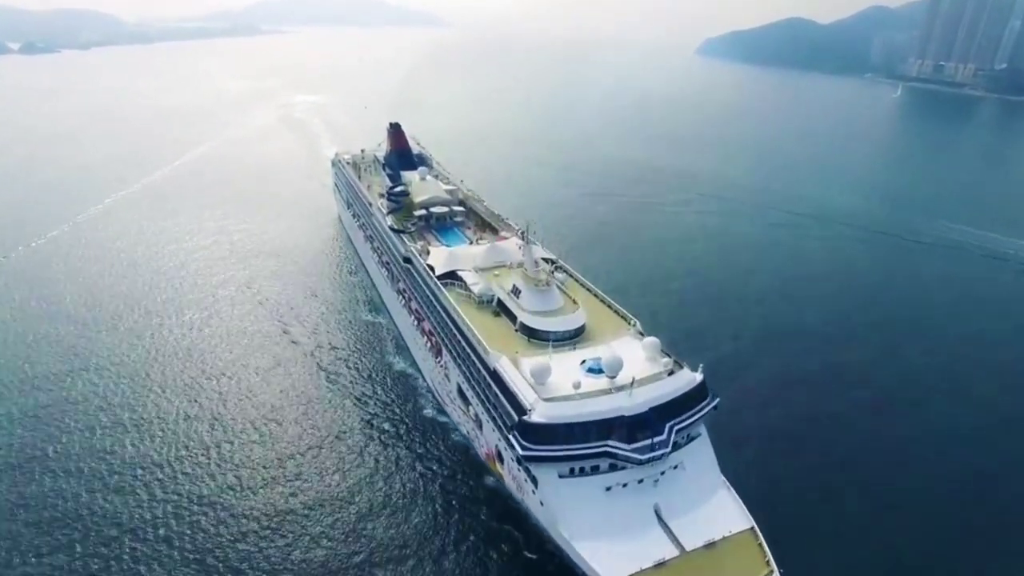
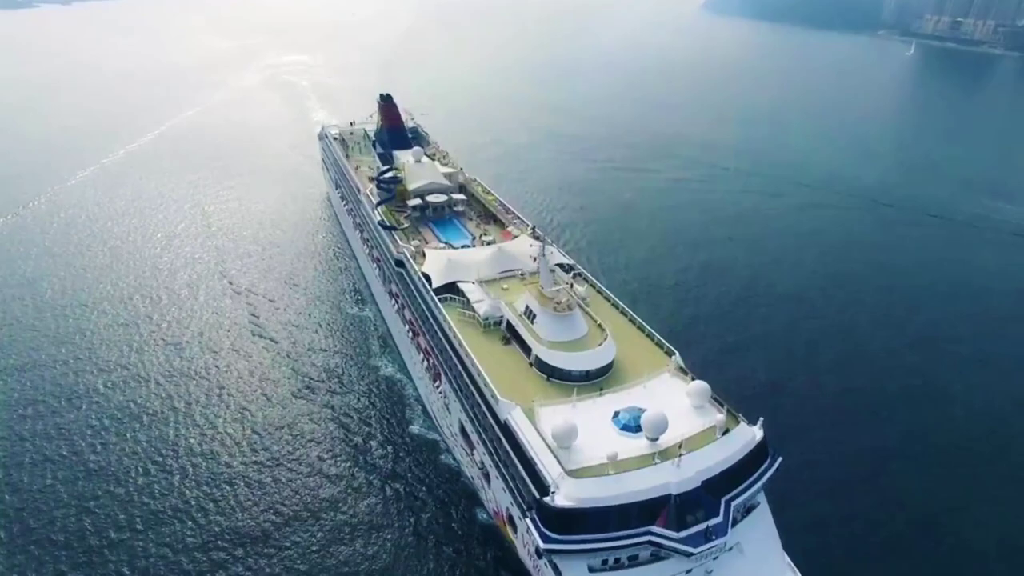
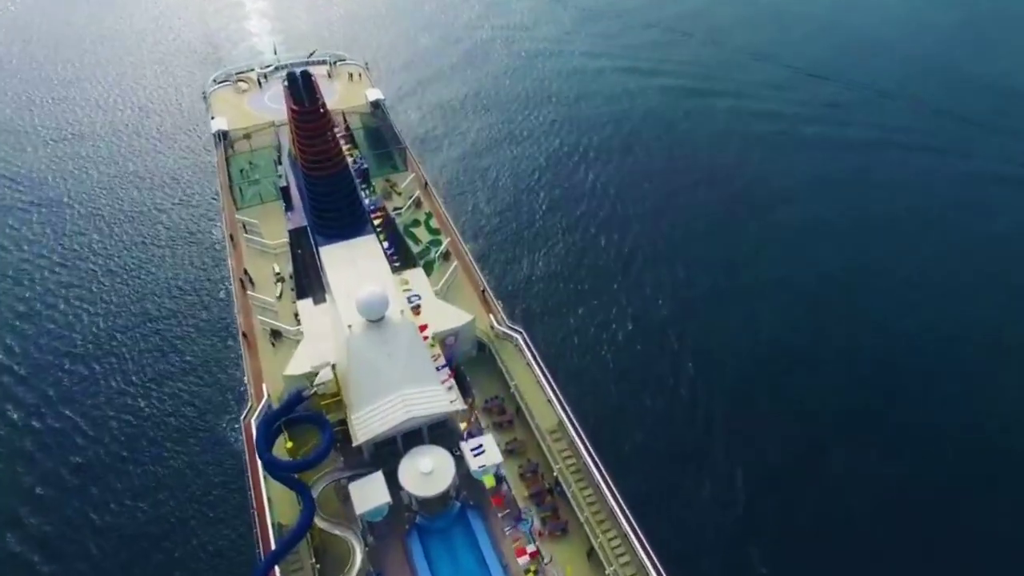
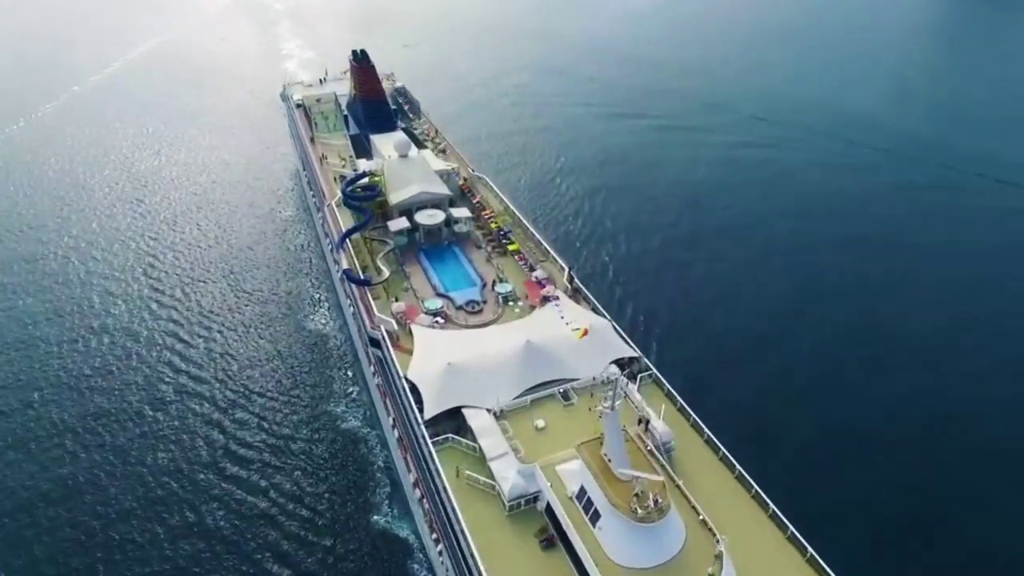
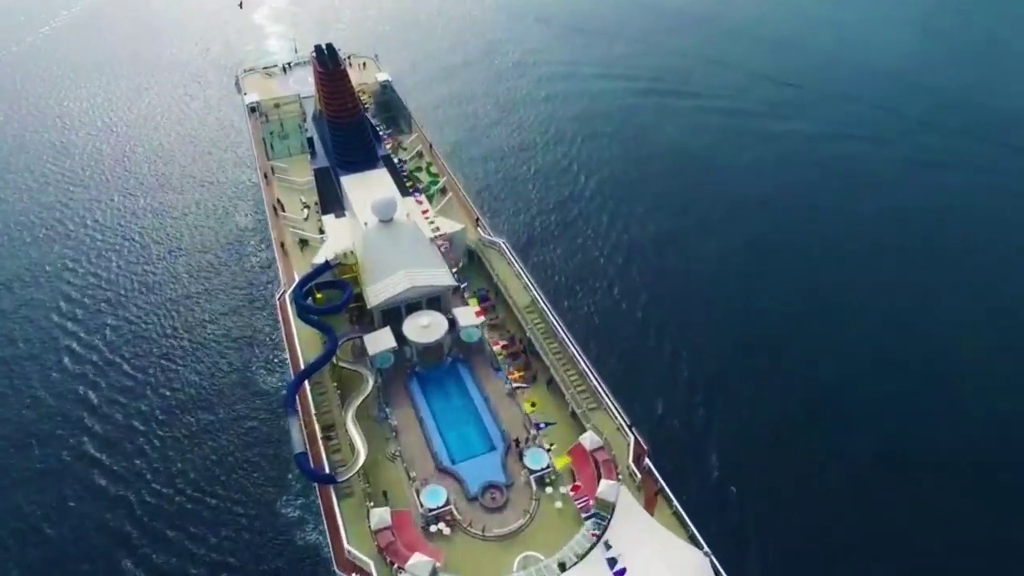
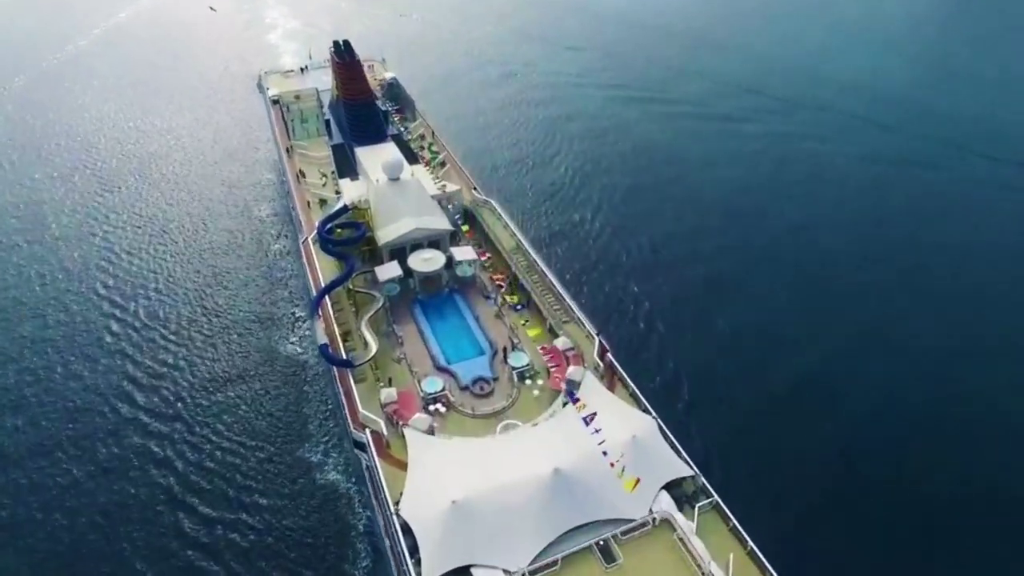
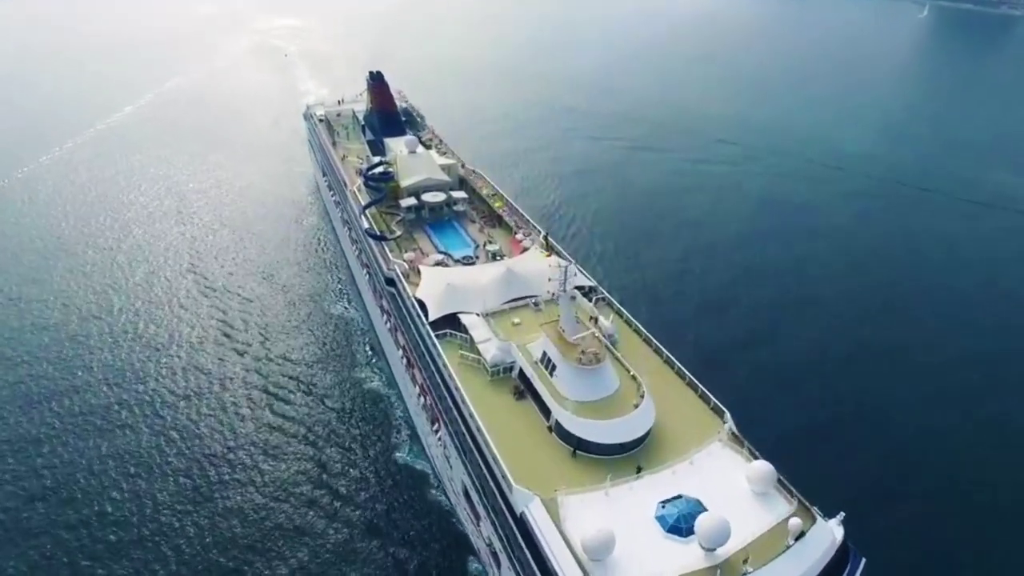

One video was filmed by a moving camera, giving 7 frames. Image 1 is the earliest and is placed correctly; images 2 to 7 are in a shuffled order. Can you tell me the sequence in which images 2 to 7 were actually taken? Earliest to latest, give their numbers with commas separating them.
2, 7, 4, 6, 5, 3
